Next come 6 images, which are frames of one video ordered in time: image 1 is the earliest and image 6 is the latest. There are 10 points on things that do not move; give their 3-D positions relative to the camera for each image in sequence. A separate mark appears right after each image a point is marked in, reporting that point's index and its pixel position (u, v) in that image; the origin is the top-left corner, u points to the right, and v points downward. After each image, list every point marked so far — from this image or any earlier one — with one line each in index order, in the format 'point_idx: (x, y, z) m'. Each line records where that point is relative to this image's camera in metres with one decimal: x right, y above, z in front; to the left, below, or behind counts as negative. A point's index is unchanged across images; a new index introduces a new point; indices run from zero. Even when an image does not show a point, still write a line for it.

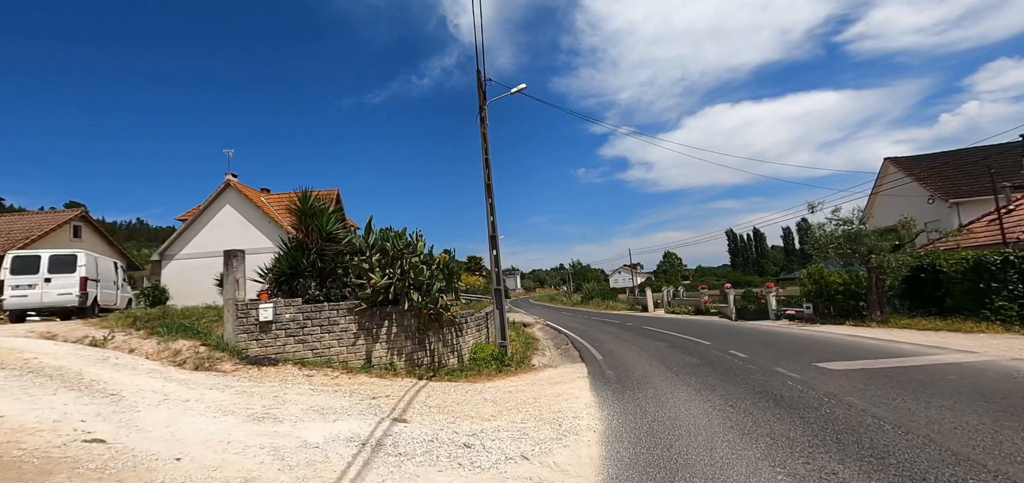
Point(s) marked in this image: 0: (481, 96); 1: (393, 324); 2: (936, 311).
0: (-1.0, +4.9, +15.8) m
1: (-2.7, -1.9, +10.6) m
2: (+12.1, -2.0, +13.5) m
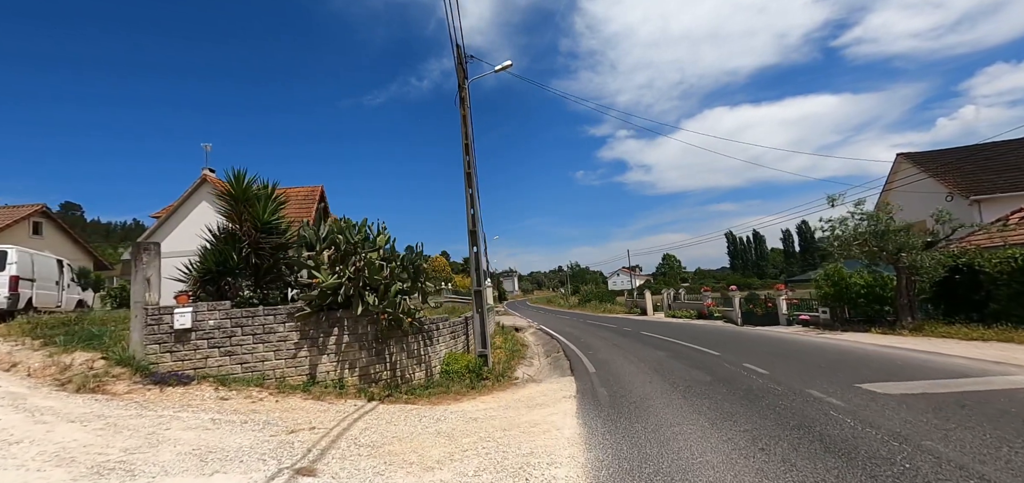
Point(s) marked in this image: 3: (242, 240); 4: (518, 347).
0: (-1.5, +5.0, +14.2) m
1: (-3.1, -1.7, +8.9) m
2: (+11.6, -1.9, +11.8) m
3: (-4.9, 0.0, +8.5) m
4: (+0.2, -4.0, +18.0) m
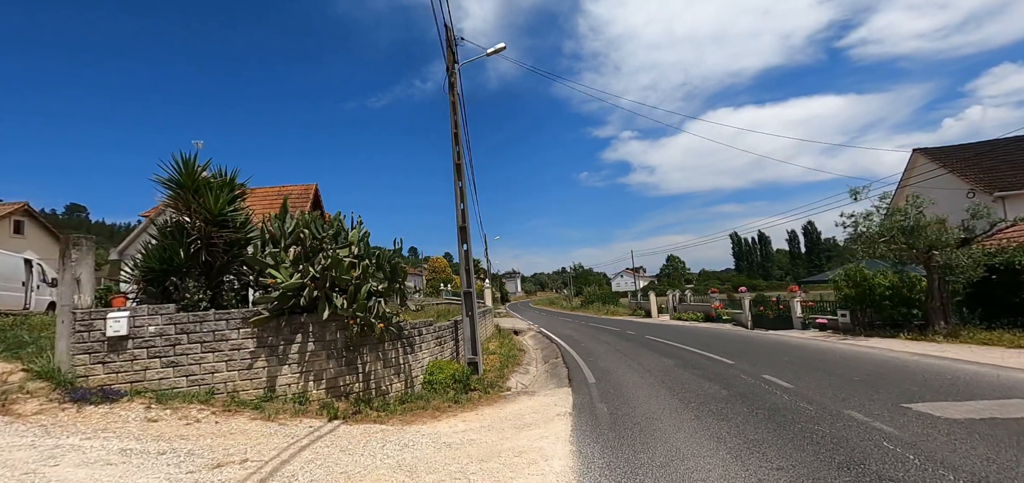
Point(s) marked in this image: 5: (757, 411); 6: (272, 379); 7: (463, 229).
0: (-1.7, +5.1, +13.1) m
1: (-3.4, -1.6, +7.8) m
2: (+11.4, -1.8, +10.7) m
3: (-5.1, +0.1, +7.5) m
4: (+0.1, -3.9, +17.0) m
5: (+3.2, -2.2, +6.2) m
6: (-3.8, -2.2, +7.5) m
7: (-1.3, +0.3, +12.3) m
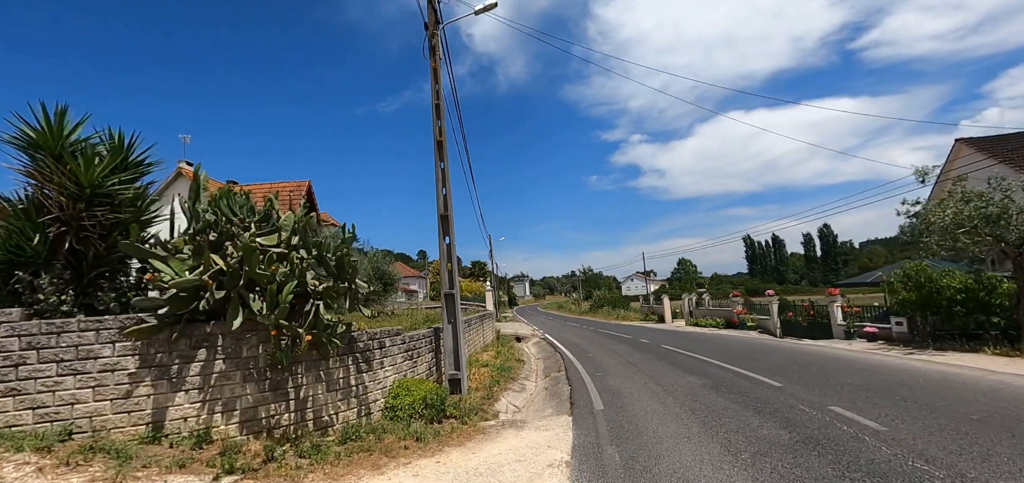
0: (-1.9, +5.2, +11.1) m
1: (-3.6, -1.4, +5.8) m
2: (+11.2, -1.6, +8.4) m
3: (-5.4, +0.3, +5.5) m
4: (0.0, -3.8, +14.9) m
5: (+2.9, -2.0, +4.1) m
6: (-4.1, -2.0, +5.5) m
7: (-1.5, +0.5, +10.3) m
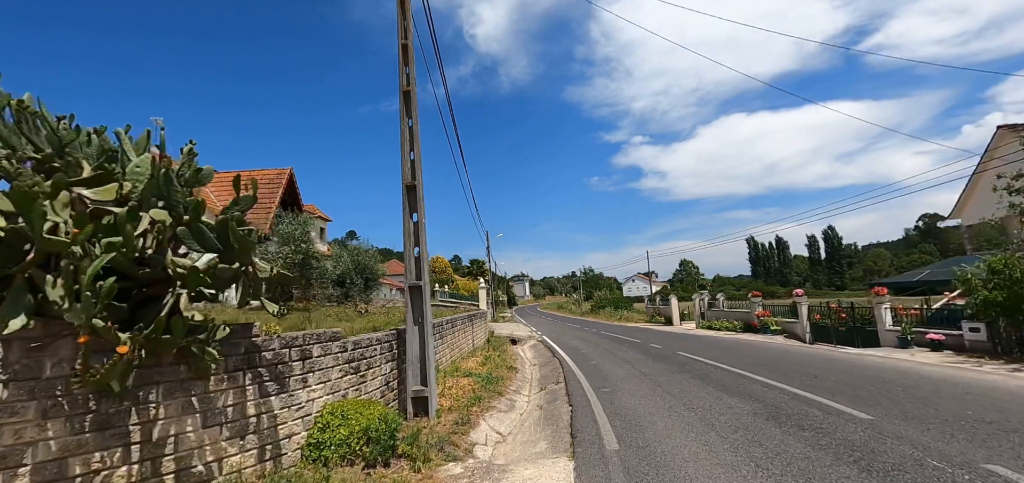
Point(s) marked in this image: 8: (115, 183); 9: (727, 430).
0: (-2.0, +5.6, +8.8) m
1: (-3.9, -1.0, +3.5) m
2: (+10.9, -1.4, +6.0) m
3: (-5.6, +0.8, +3.3) m
4: (-0.3, -3.4, +12.6) m
5: (+2.6, -1.7, +1.8) m
6: (-4.3, -1.6, +3.2) m
7: (-1.7, +0.9, +8.0) m
8: (-3.4, +0.5, +4.1) m
9: (+2.5, -2.2, +5.7) m
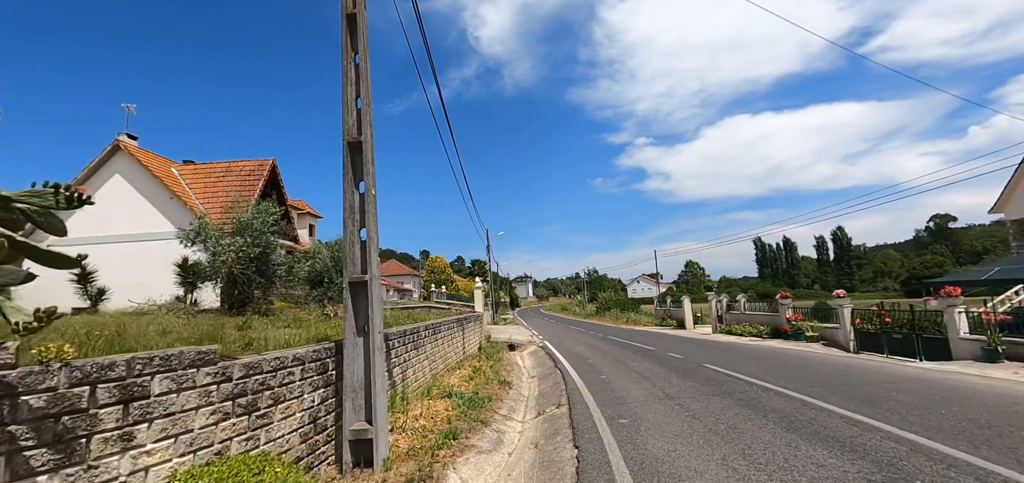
0: (-2.2, +5.9, +6.6) m
1: (-4.1, -0.7, +1.3) m
2: (+10.7, -1.1, +3.7) m
3: (-5.8, +1.0, +1.1) m
4: (-0.4, -3.2, +10.3) m
5: (+2.4, -1.4, -0.5) m
6: (-4.6, -1.3, +1.0) m
7: (-1.9, +1.1, +5.8) m
8: (-3.6, +0.8, +1.9) m
9: (+2.3, -2.0, +3.4) m
